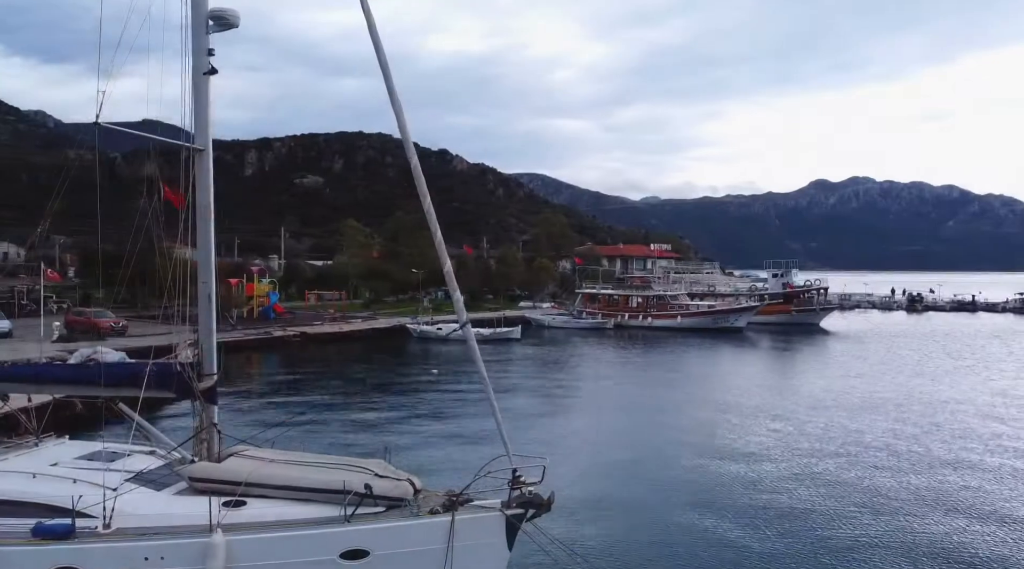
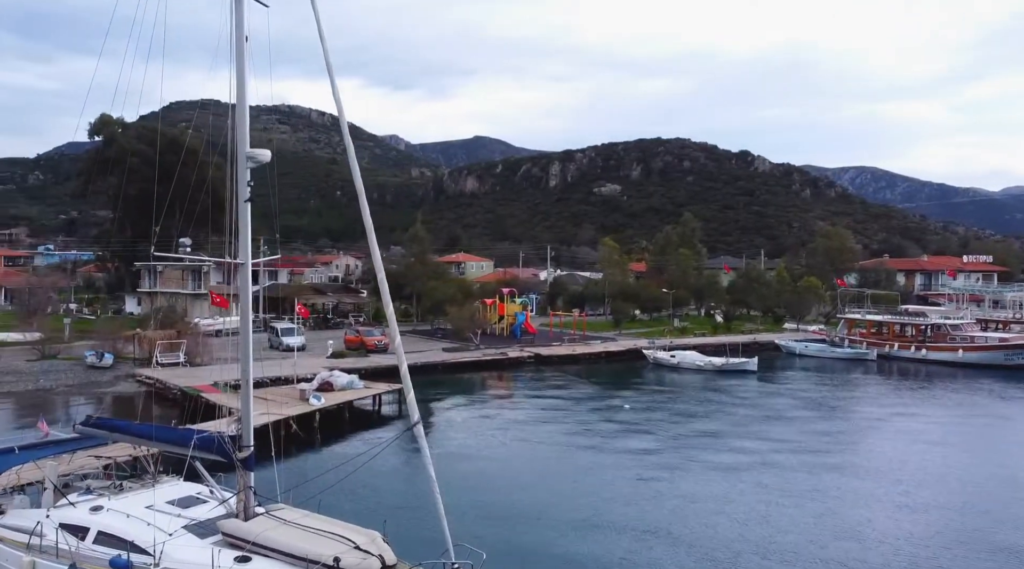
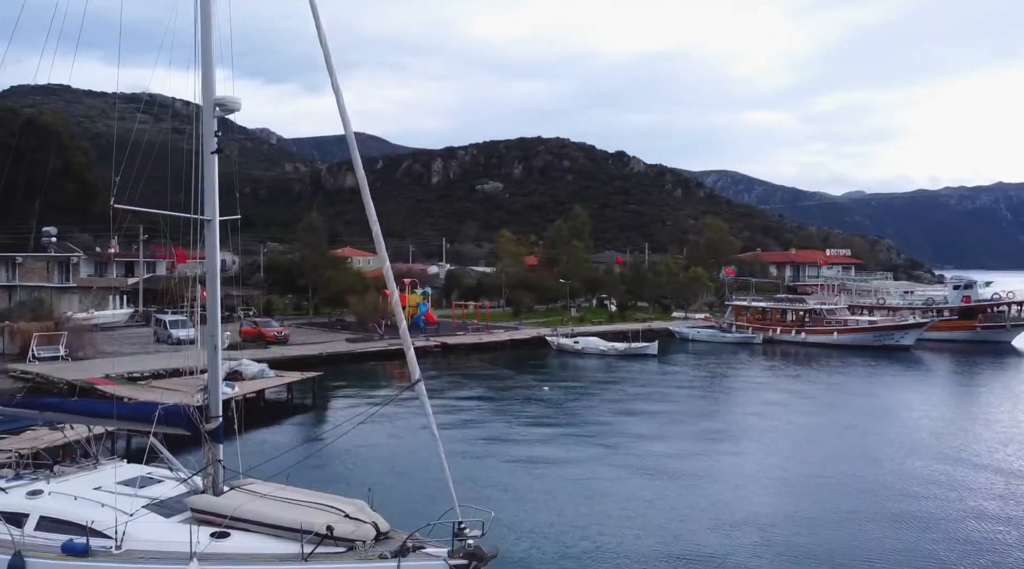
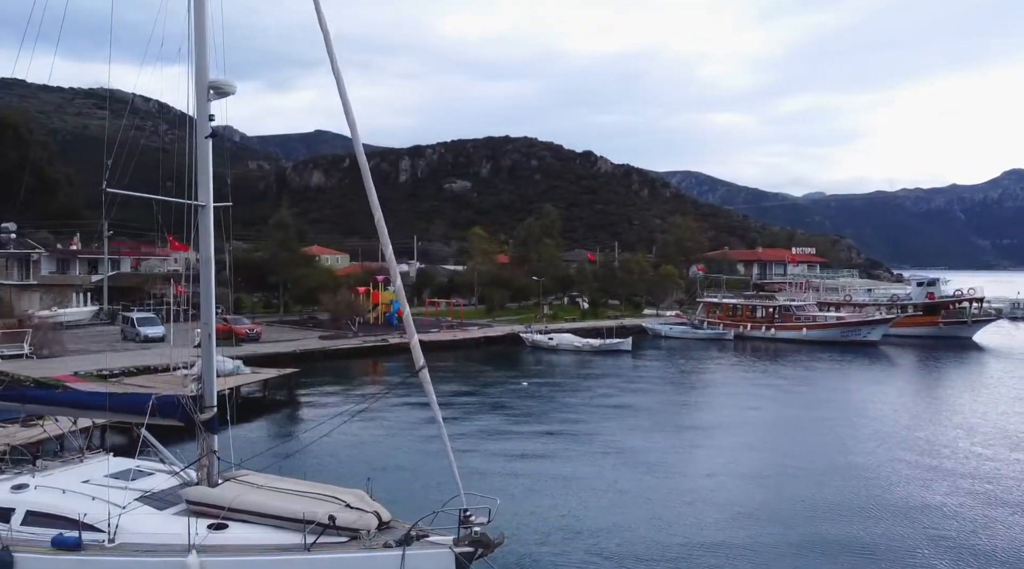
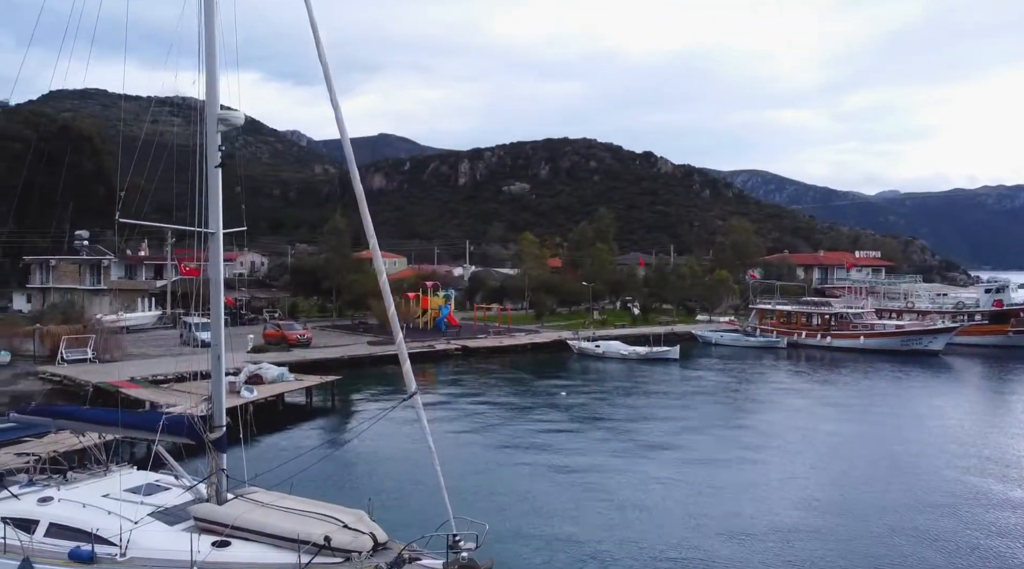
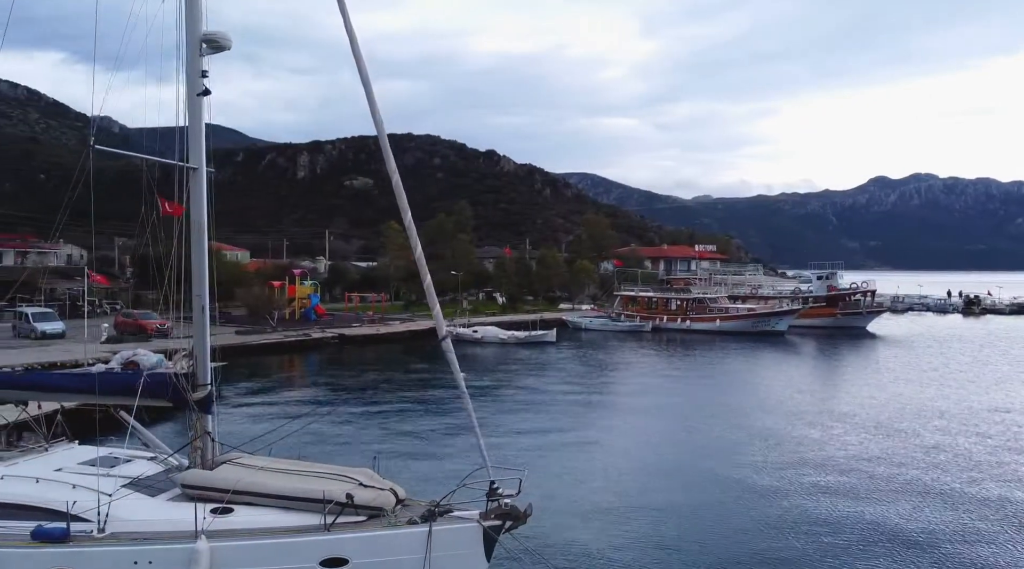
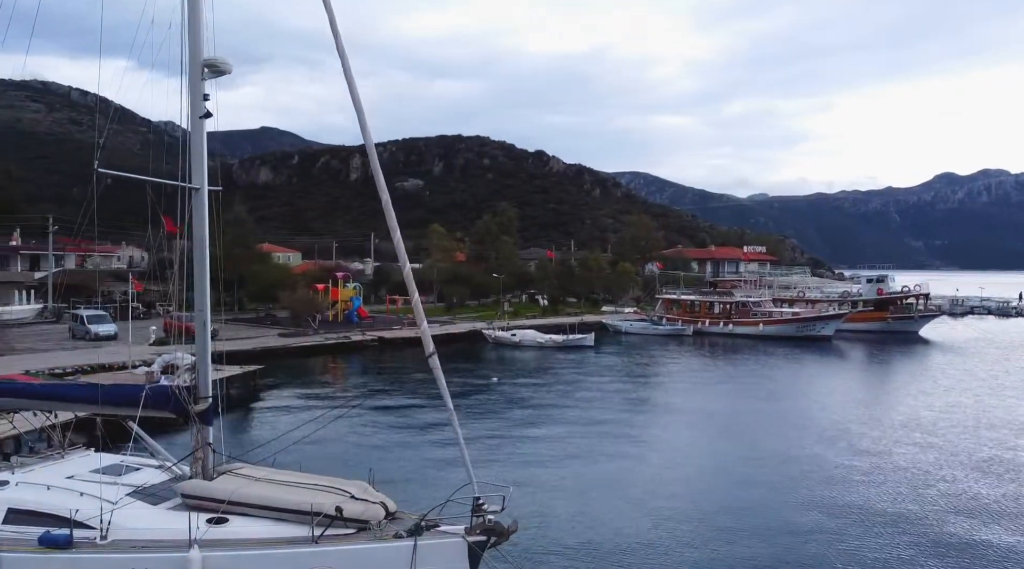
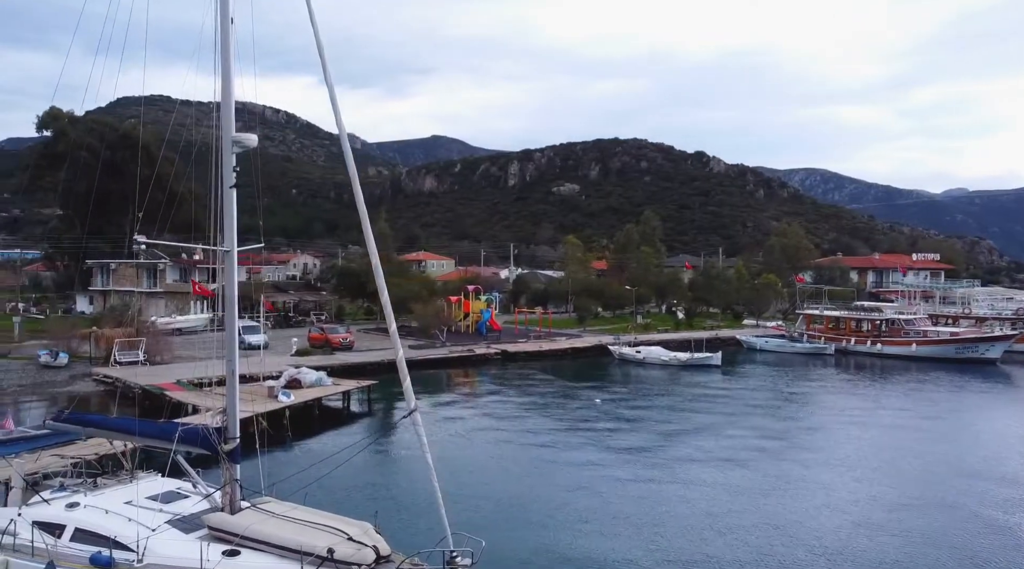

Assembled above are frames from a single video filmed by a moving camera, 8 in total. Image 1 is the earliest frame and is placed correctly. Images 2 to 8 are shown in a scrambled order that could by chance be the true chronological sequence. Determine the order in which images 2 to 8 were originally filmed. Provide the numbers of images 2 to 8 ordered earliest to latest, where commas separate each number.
6, 7, 4, 3, 5, 8, 2
